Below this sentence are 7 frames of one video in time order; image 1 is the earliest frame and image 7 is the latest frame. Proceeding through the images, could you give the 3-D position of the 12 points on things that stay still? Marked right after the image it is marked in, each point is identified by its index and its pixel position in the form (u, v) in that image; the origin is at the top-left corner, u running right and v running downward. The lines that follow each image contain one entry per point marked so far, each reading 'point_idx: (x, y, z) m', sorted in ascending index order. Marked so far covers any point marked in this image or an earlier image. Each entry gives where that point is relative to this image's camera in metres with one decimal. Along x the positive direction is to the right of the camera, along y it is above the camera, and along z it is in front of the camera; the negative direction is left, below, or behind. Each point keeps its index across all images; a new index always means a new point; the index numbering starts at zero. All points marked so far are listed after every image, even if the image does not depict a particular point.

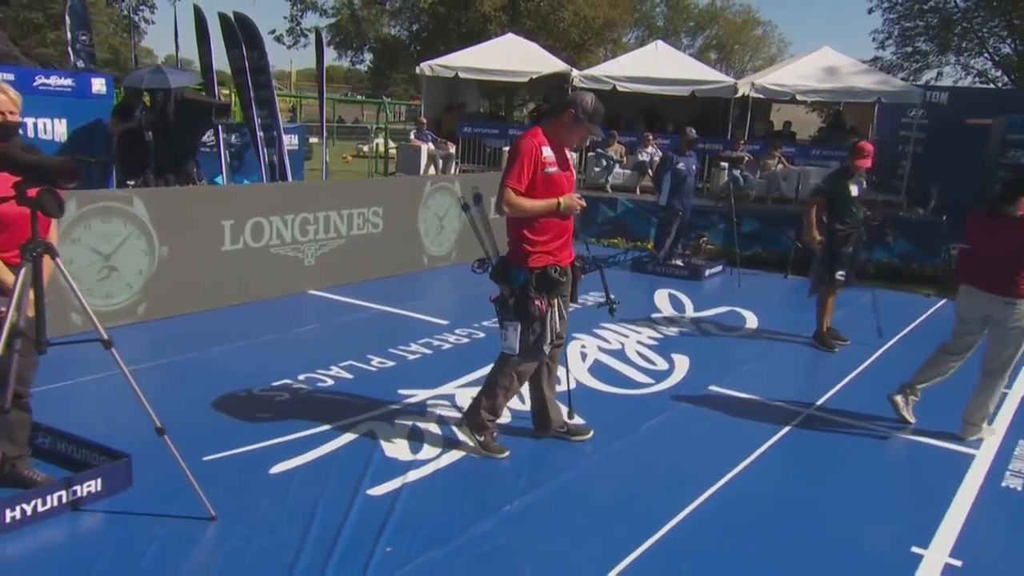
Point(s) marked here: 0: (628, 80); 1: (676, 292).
0: (+2.0, +3.7, +16.9) m
1: (+1.7, 0.0, +10.2) m
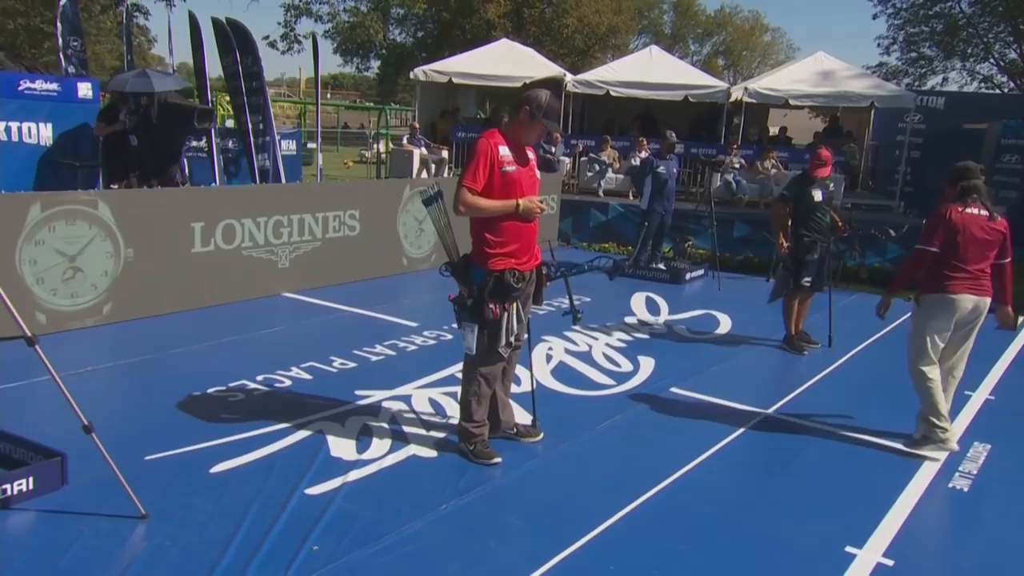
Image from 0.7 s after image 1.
0: (+1.9, +3.6, +16.9) m
1: (+1.4, -0.1, +10.2) m
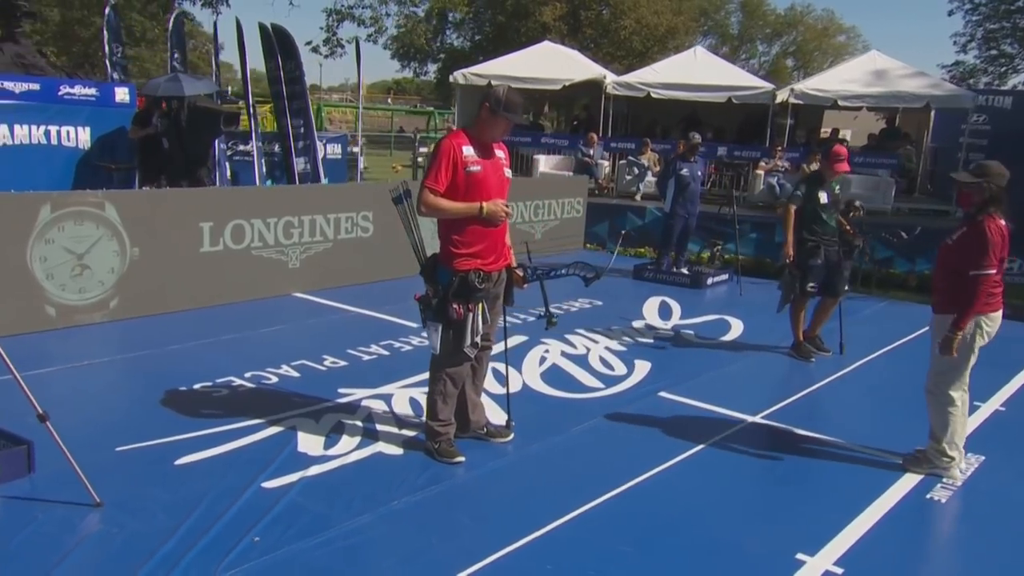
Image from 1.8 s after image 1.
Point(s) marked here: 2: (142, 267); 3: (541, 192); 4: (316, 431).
0: (+2.6, +3.5, +16.8) m
1: (+1.6, -0.1, +10.1) m
2: (-2.9, +0.1, +7.6) m
3: (+0.3, +1.1, +11.7) m
4: (-1.2, -0.8, +5.9) m
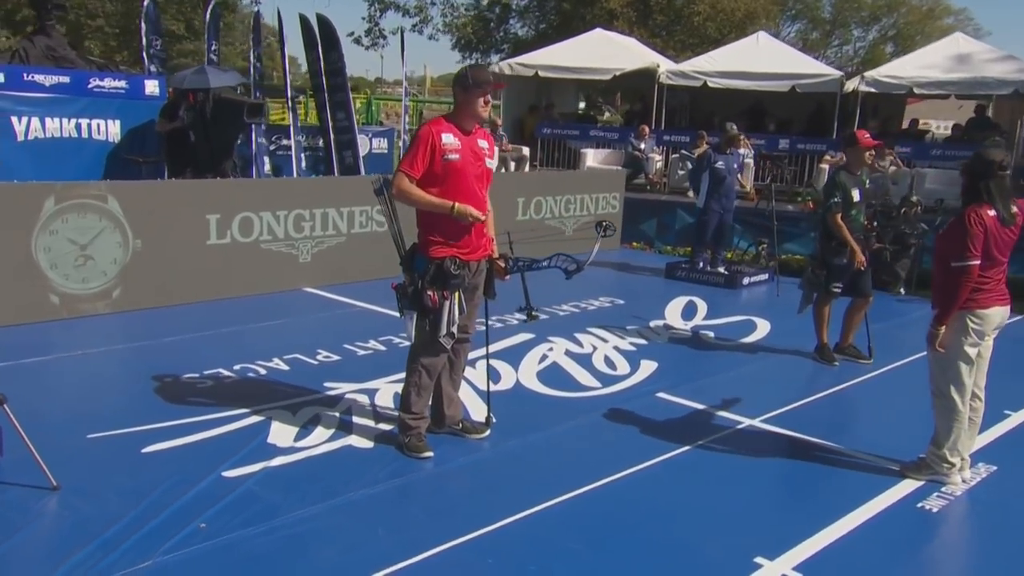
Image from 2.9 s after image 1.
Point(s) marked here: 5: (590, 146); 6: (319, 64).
0: (+3.4, +3.5, +16.3) m
1: (+1.8, -0.1, +9.7) m
2: (-2.8, +0.2, +7.6) m
3: (+0.7, +1.2, +11.5) m
4: (-1.3, -0.8, +5.8) m
5: (+1.3, +2.4, +16.8) m
6: (-2.8, +3.2, +13.9) m
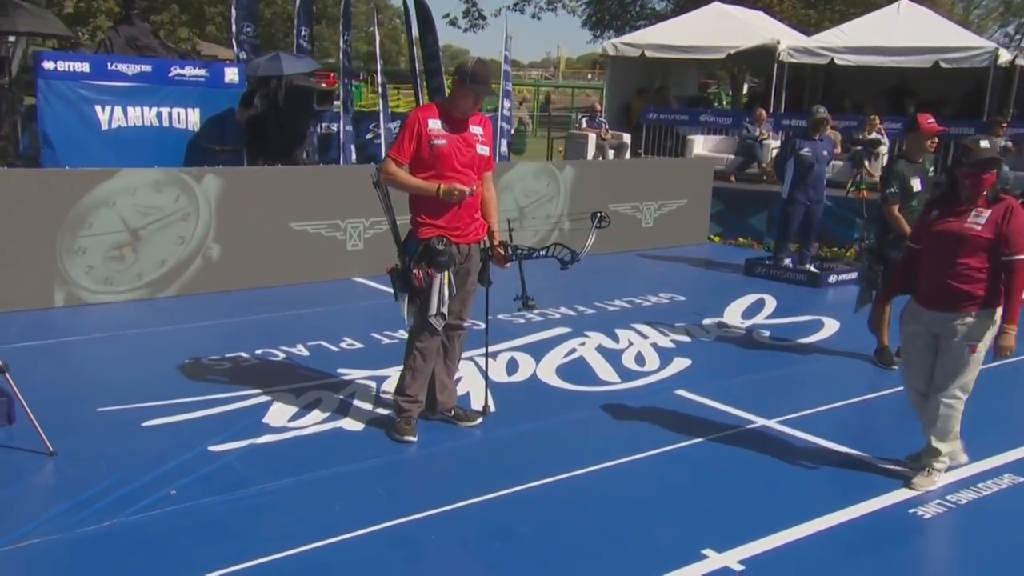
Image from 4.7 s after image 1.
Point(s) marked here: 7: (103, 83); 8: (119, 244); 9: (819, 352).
0: (+5.1, +3.6, +15.3) m
1: (+2.4, -0.1, +9.1) m
2: (-2.5, +0.3, +7.8) m
3: (+1.6, +1.3, +11.0) m
4: (-1.3, -0.7, +5.7) m
5: (+3.1, +2.6, +16.2) m
6: (-1.4, +3.4, +14.0) m
7: (-4.0, +2.0, +9.5) m
8: (-3.0, +0.4, +7.5) m
9: (+2.3, -0.5, +7.1) m
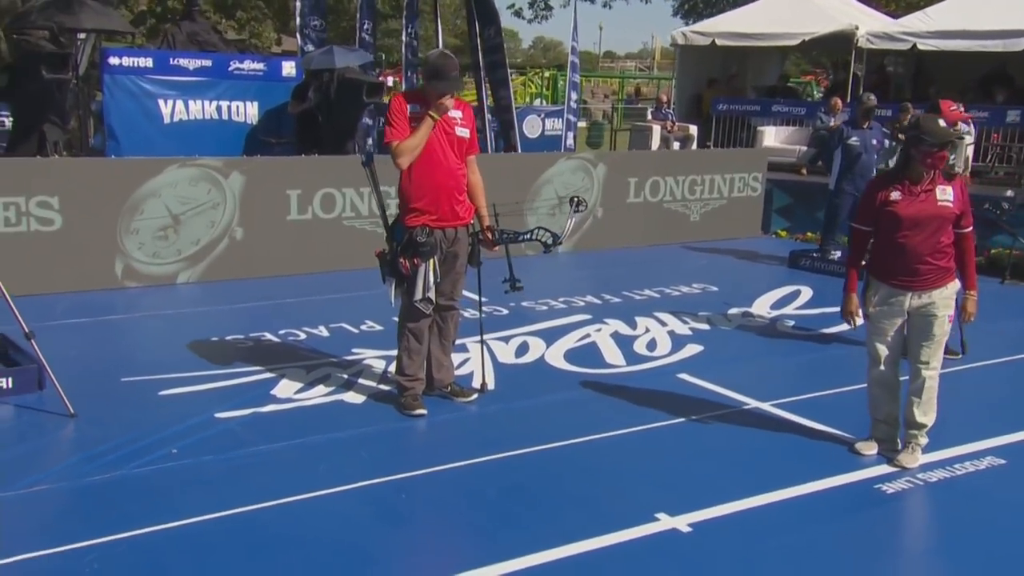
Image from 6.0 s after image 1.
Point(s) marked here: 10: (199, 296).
0: (+6.2, +3.7, +14.8) m
1: (+2.8, 0.0, +8.9) m
2: (-2.3, +0.5, +8.2) m
3: (+2.2, +1.4, +10.9) m
4: (-1.3, -0.6, +6.0) m
5: (+4.2, +2.7, +15.9) m
6: (-0.5, +3.5, +14.2) m
7: (-3.5, +2.1, +10.0) m
8: (-2.8, +0.5, +7.9) m
9: (+2.4, -0.4, +7.0) m
10: (-2.5, -0.1, +7.7) m
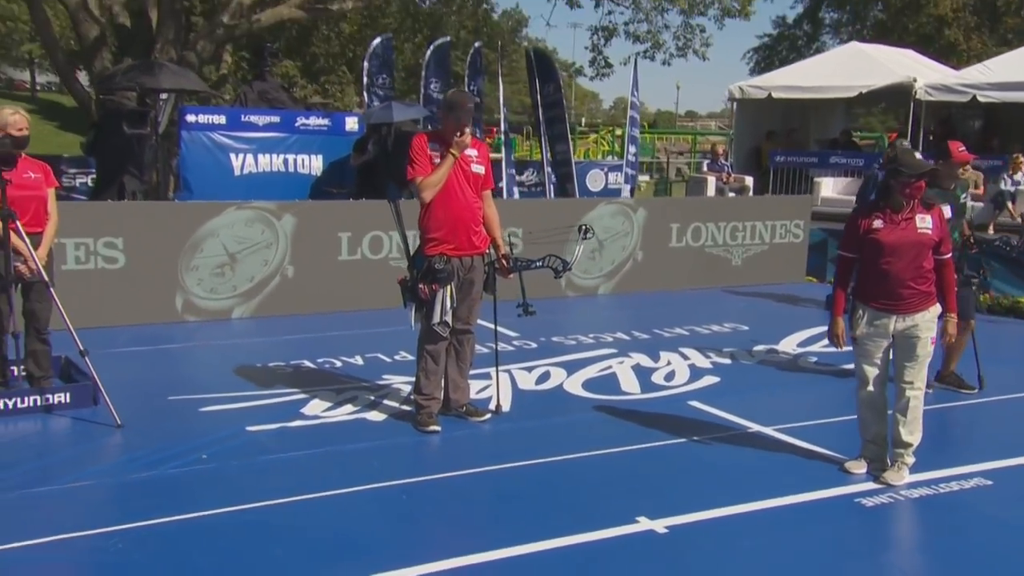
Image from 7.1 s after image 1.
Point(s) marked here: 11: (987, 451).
0: (+7.1, +2.9, +14.8) m
1: (+3.1, -0.4, +9.0) m
2: (-2.0, +0.2, +8.7) m
3: (+2.7, +0.9, +11.1) m
4: (-1.2, -0.8, +6.4) m
5: (+5.2, +1.8, +16.0) m
6: (+0.4, +2.8, +14.7) m
7: (-3.0, +1.7, +10.8) m
8: (-2.5, +0.2, +8.5) m
9: (+2.6, -0.7, +7.1) m
10: (-2.2, -0.4, +8.2) m
11: (+2.8, -1.0, +5.7) m
